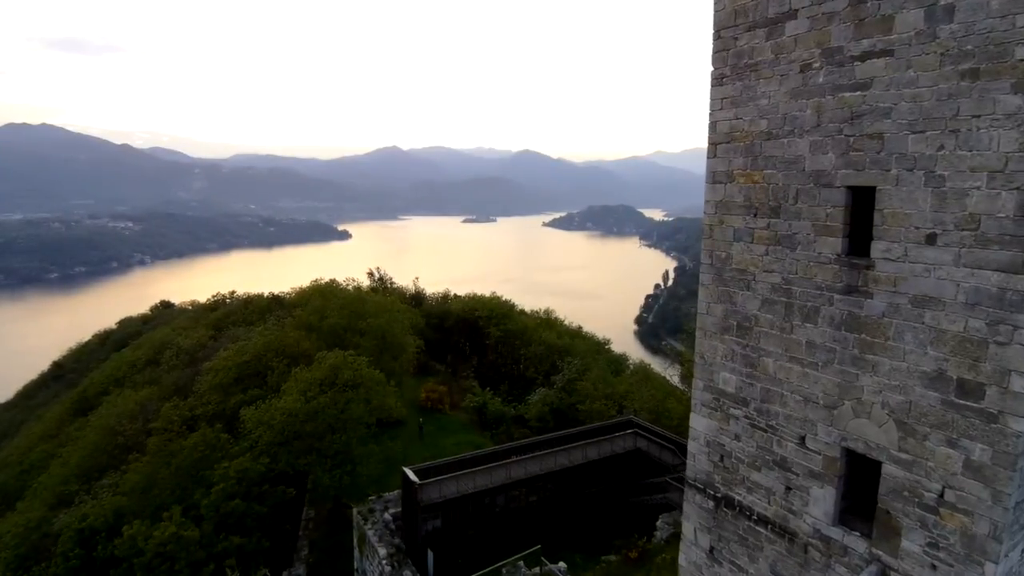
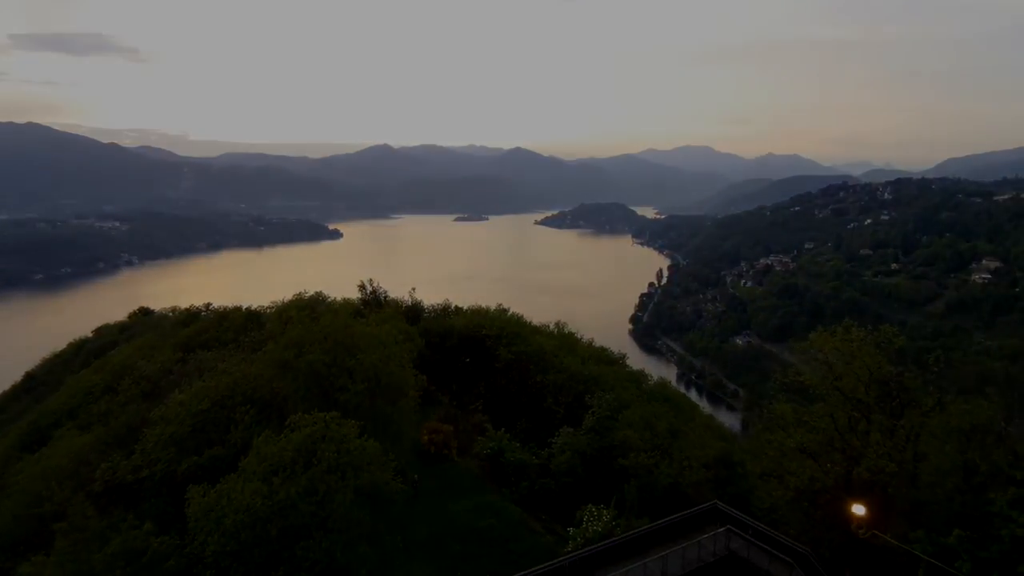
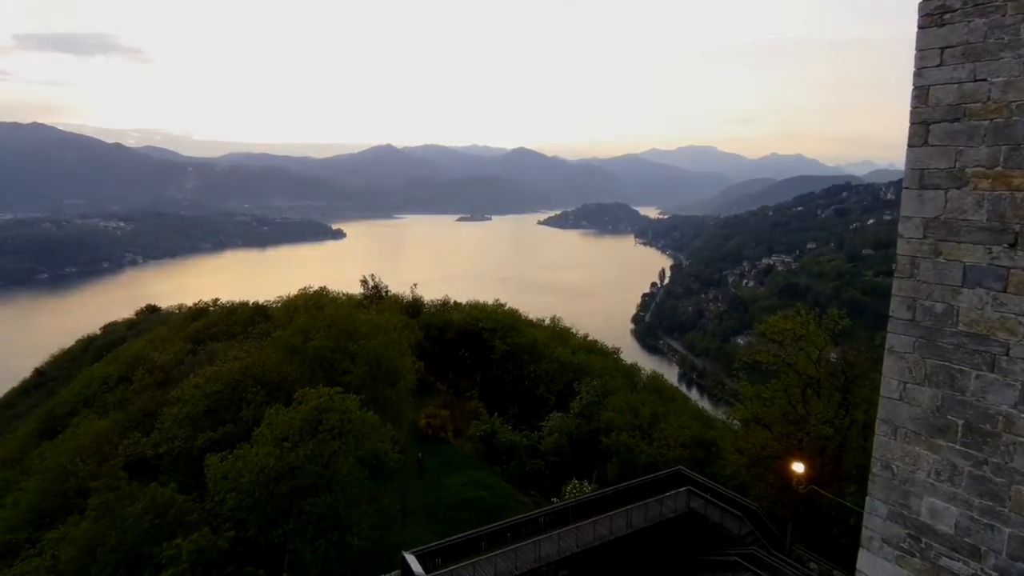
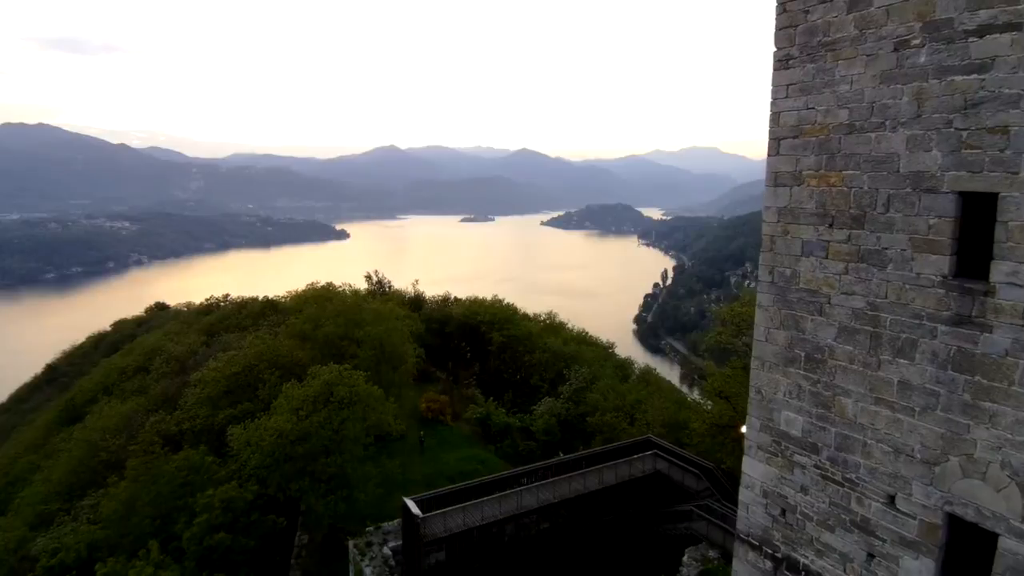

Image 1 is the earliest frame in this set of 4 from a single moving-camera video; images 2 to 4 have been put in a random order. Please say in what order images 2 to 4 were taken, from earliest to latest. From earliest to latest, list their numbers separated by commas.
4, 3, 2
